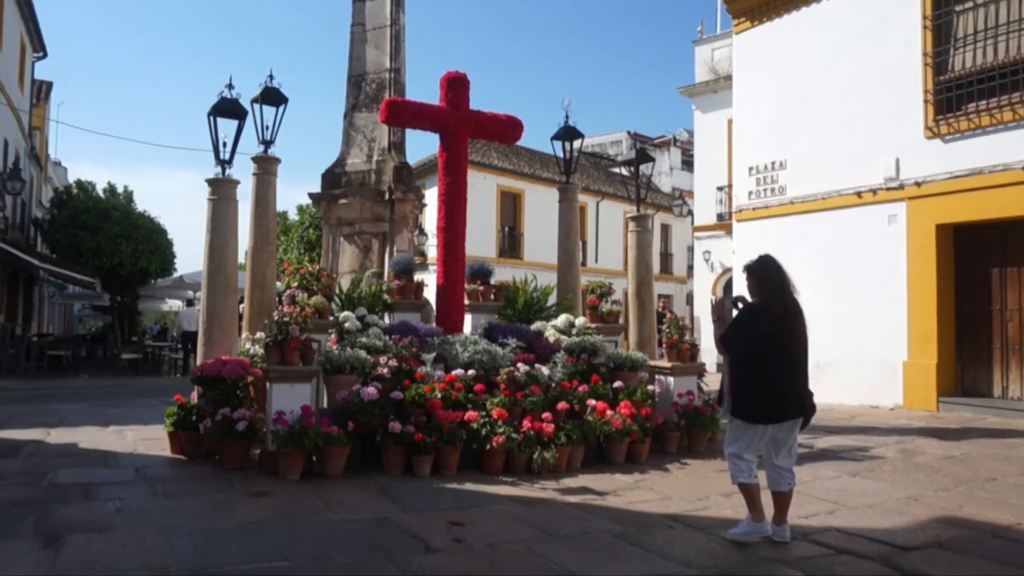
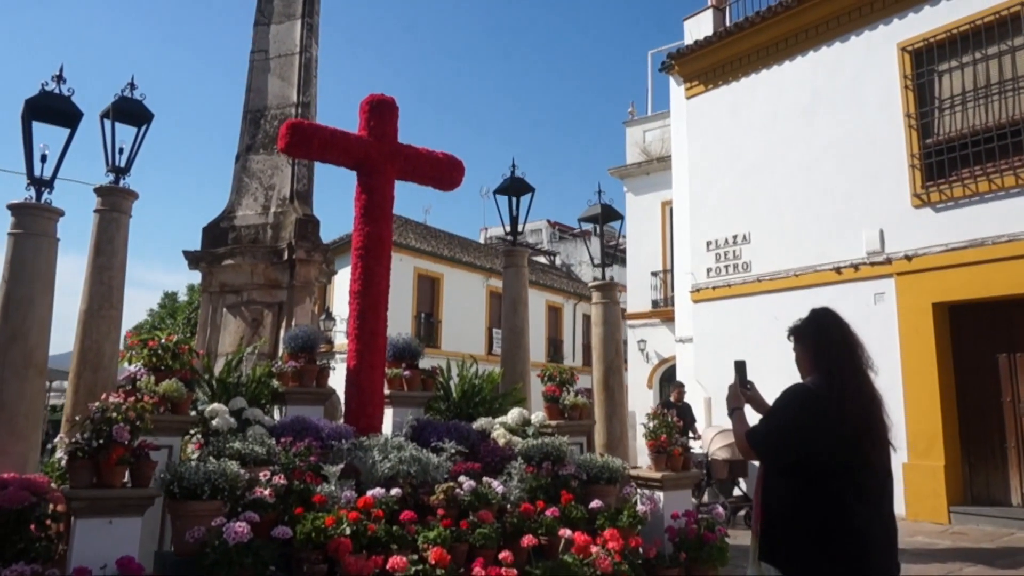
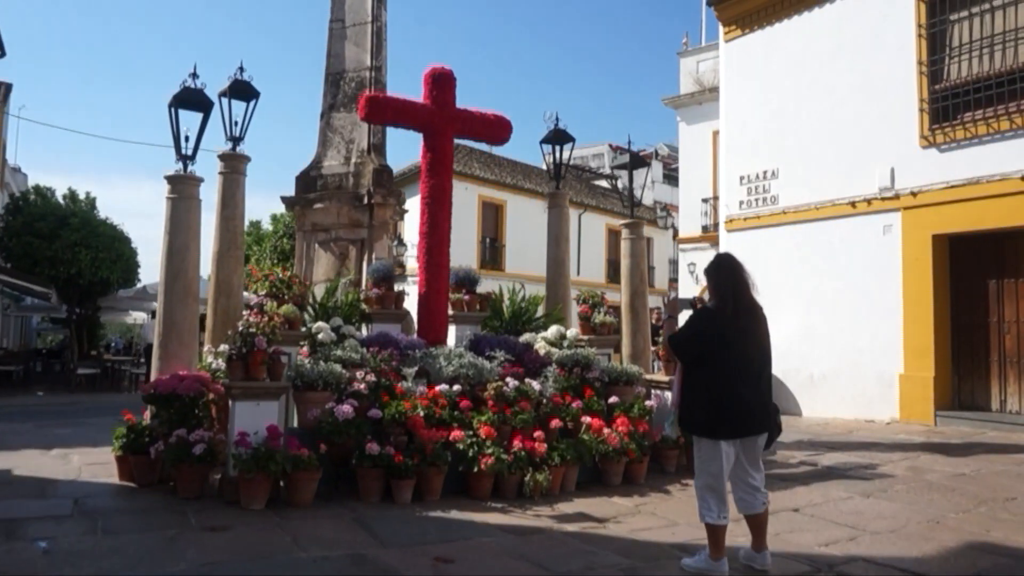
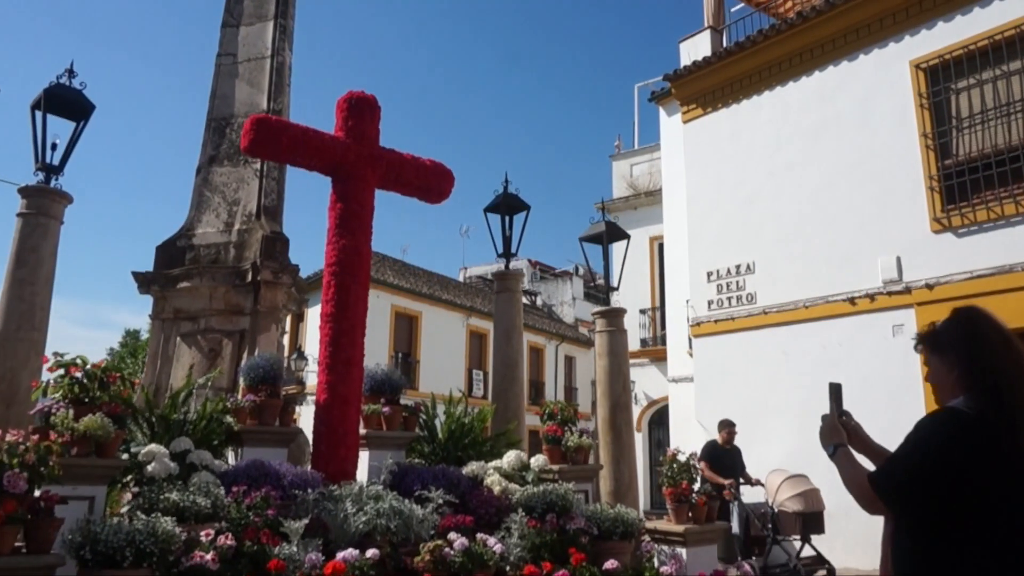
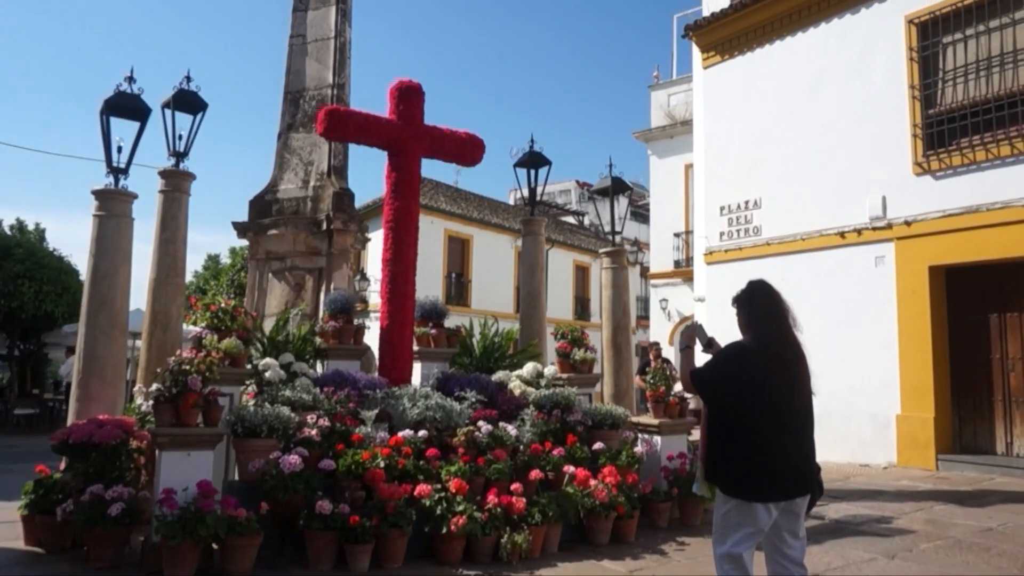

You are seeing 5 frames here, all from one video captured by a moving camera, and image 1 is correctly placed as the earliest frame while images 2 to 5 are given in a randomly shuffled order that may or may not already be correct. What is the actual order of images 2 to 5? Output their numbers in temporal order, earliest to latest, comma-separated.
3, 5, 2, 4
